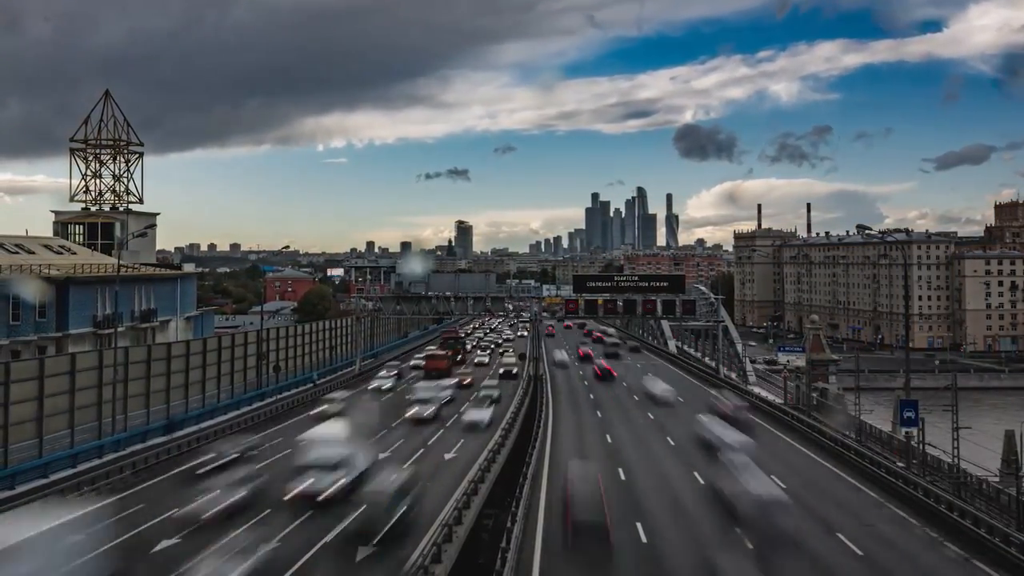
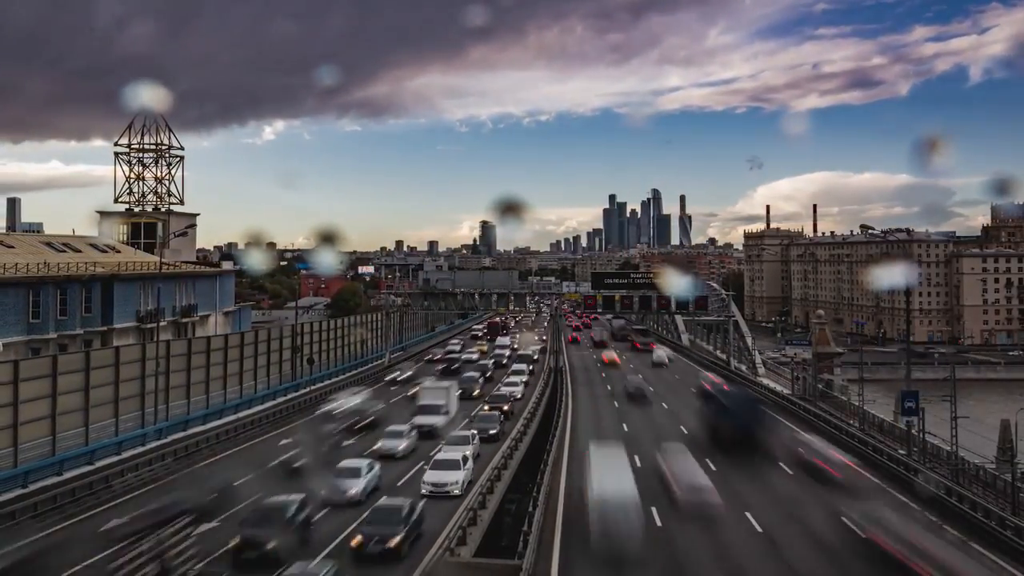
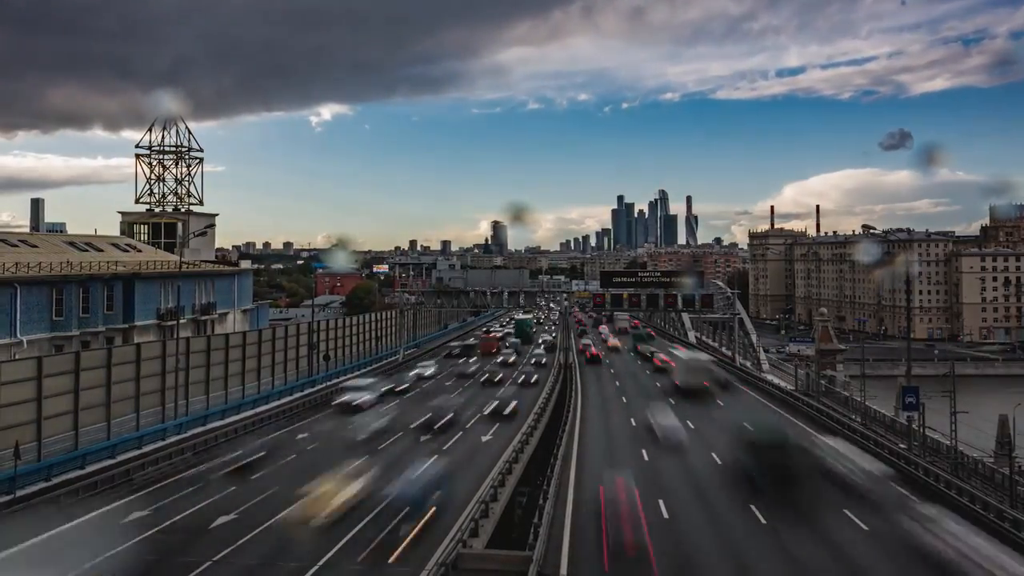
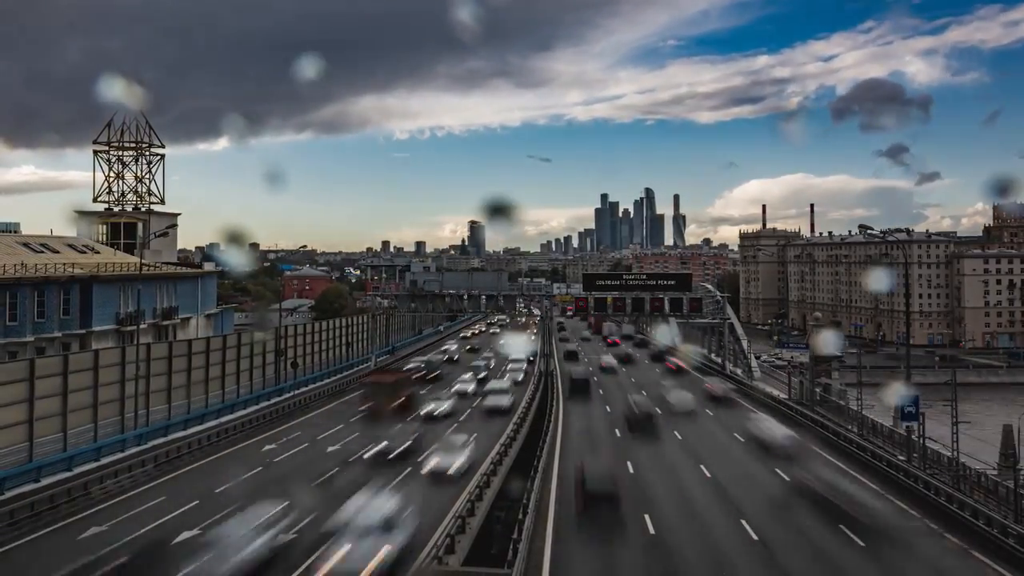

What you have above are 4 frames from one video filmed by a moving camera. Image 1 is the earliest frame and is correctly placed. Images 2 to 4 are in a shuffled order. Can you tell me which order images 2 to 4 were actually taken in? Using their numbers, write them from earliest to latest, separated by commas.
4, 2, 3
